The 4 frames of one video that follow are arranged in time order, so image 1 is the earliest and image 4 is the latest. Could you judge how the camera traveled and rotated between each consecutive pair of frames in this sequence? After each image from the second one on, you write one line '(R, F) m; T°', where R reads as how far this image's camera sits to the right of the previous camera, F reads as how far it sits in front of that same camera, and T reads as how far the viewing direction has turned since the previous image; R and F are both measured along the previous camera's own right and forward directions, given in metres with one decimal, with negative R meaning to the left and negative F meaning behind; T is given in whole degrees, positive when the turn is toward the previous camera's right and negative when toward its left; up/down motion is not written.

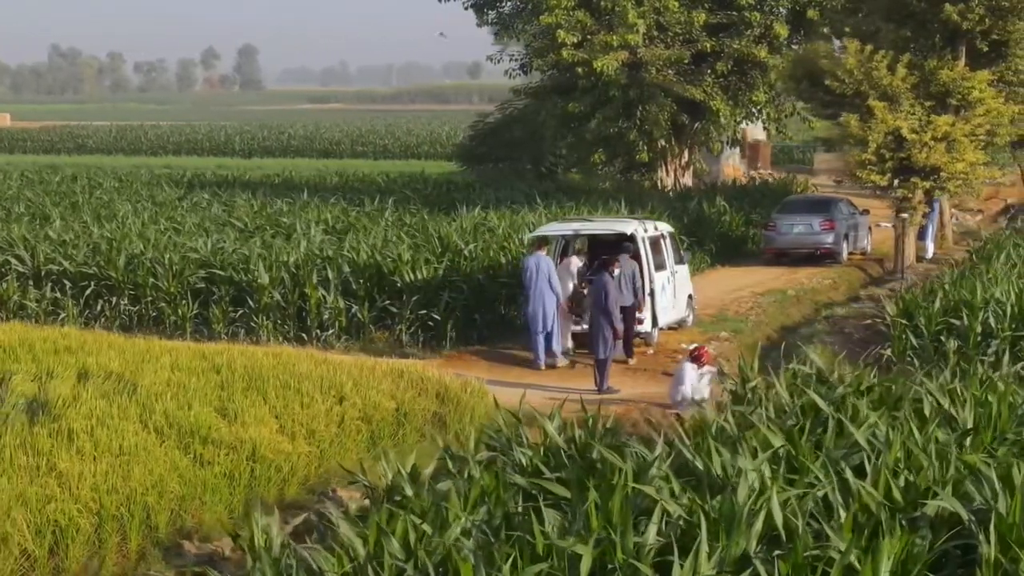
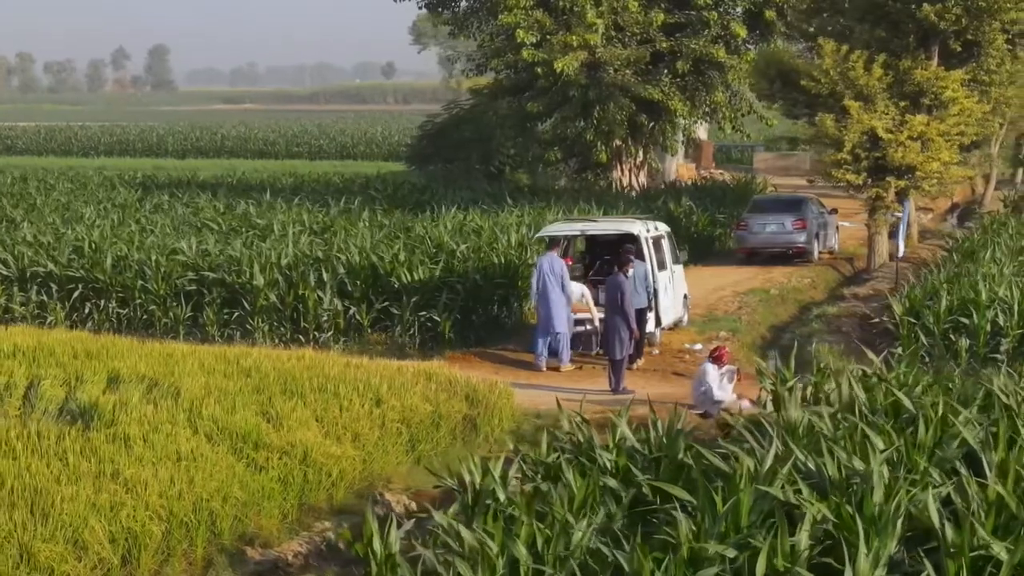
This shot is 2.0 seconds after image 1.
(-0.5, +0.1) m; +2°
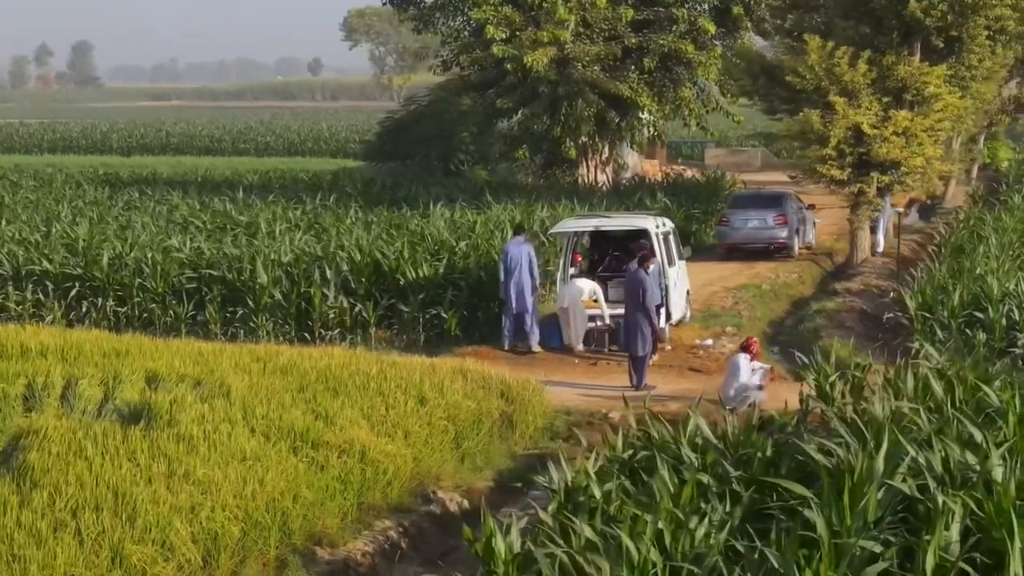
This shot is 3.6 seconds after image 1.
(-0.5, 0.0) m; +1°
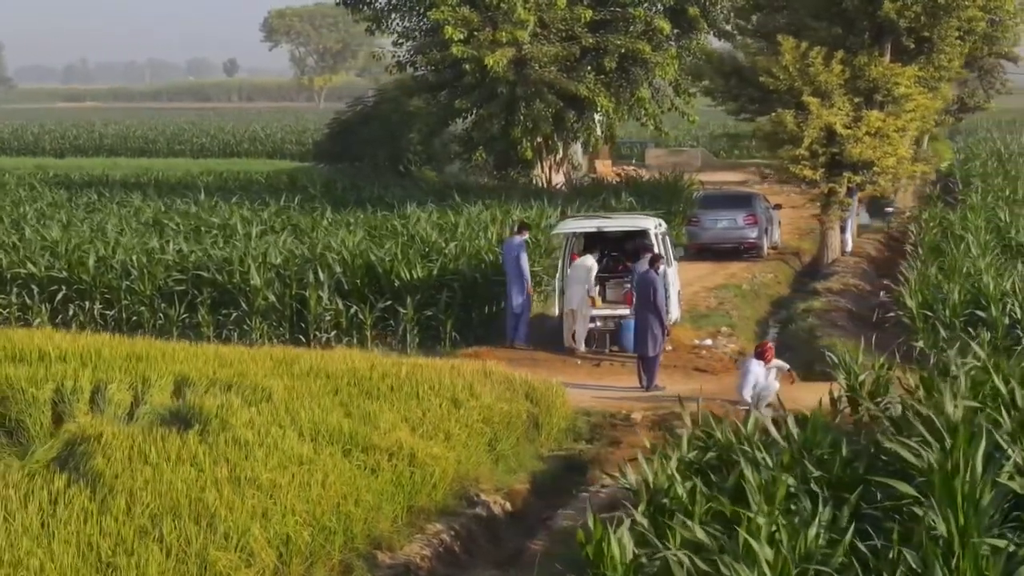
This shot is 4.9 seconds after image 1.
(-0.5, 0.0) m; +2°
